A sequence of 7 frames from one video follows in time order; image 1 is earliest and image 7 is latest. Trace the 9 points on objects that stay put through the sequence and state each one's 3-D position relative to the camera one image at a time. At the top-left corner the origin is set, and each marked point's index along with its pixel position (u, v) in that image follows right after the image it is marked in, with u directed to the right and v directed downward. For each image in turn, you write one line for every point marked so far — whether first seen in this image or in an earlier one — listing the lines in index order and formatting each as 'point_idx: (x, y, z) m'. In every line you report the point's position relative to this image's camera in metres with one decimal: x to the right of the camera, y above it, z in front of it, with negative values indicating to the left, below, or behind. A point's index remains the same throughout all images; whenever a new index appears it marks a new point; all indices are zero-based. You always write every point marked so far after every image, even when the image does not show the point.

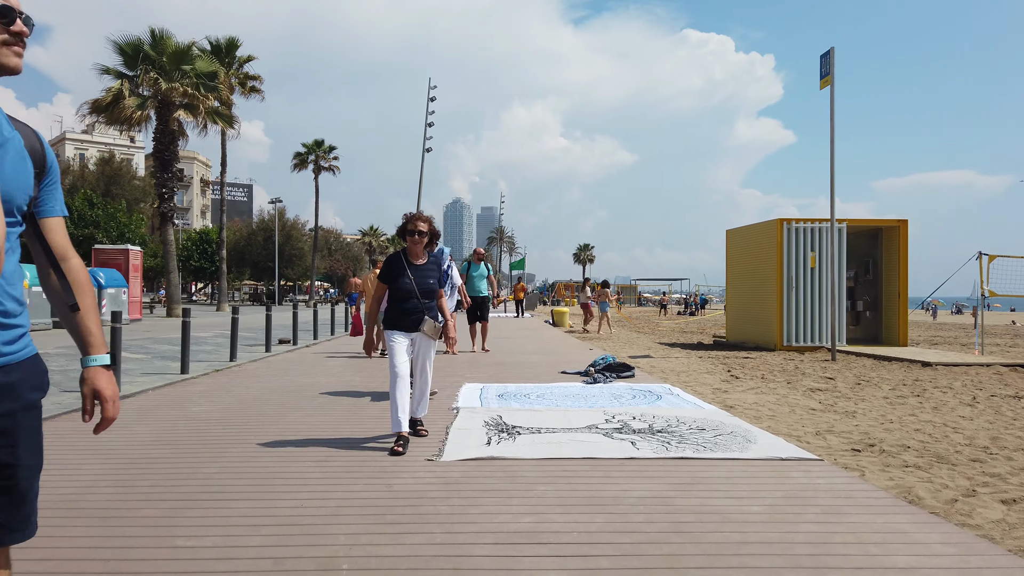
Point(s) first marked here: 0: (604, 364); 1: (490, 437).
0: (+1.2, -1.0, +10.1) m
1: (-0.2, -1.1, +5.9) m
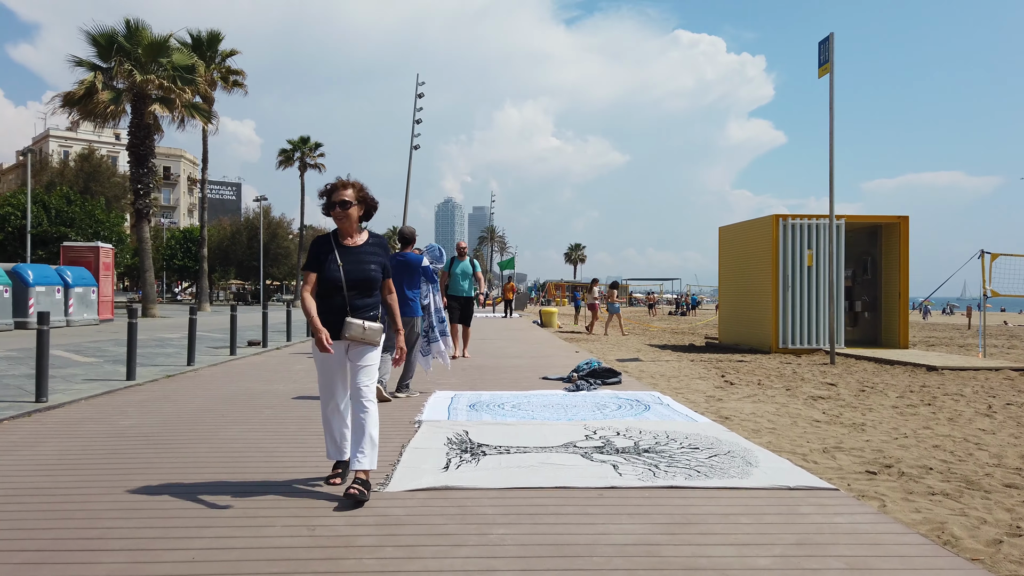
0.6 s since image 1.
0: (+0.9, -1.0, +9.3) m
1: (-0.4, -1.1, +5.1) m
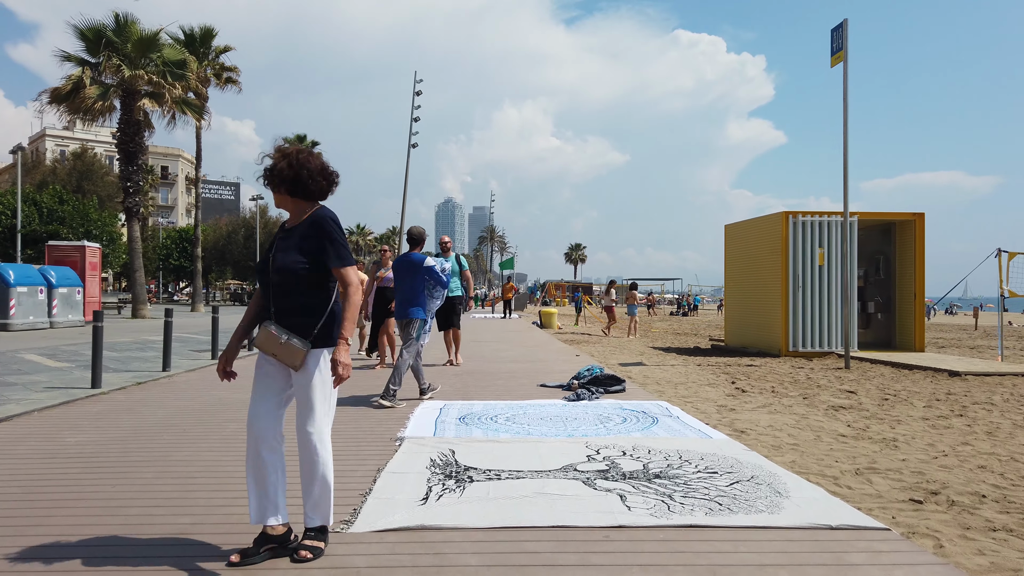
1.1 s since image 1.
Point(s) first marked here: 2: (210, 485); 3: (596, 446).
0: (+0.9, -1.0, +8.6) m
1: (-0.5, -1.1, +4.4) m
2: (-1.9, -1.3, +4.9) m
3: (+0.6, -1.1, +5.4) m
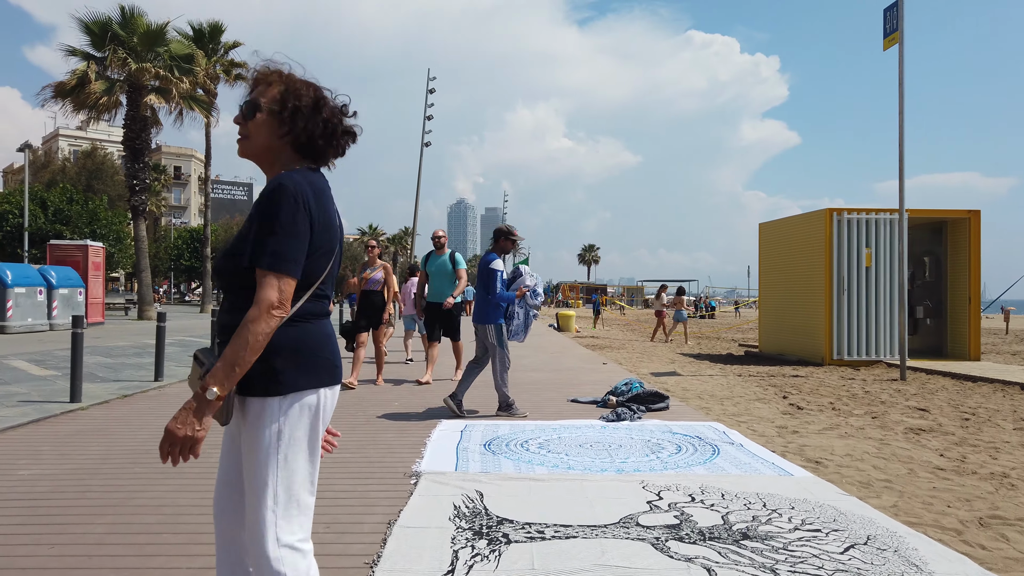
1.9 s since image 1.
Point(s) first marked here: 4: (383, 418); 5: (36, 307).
0: (+1.2, -1.0, +7.6) m
1: (-0.2, -1.2, +3.4) m
2: (-1.7, -1.3, +3.9) m
3: (+0.8, -1.2, +4.4) m
4: (-1.2, -1.2, +6.9) m
5: (-11.9, -0.5, +19.1) m
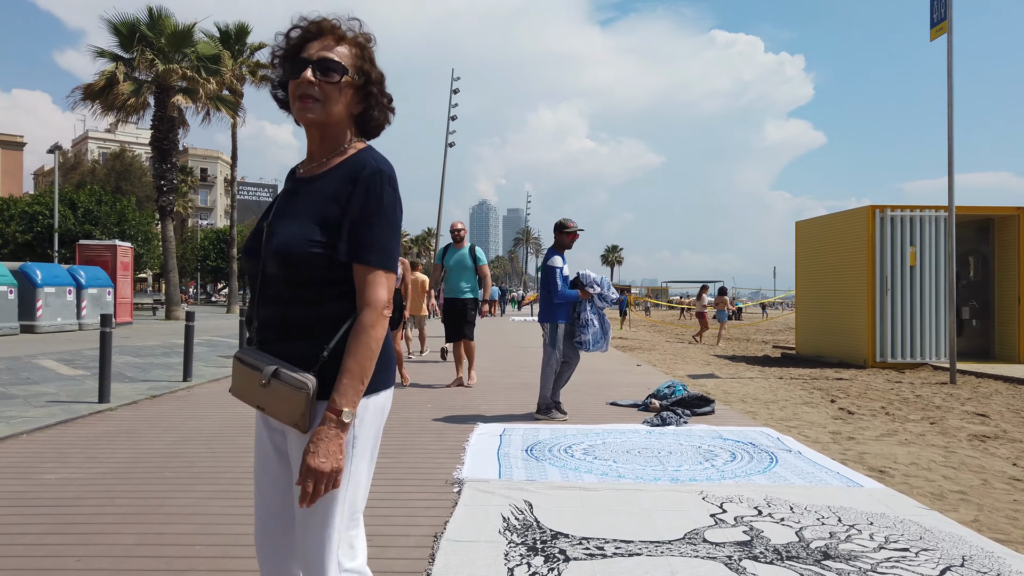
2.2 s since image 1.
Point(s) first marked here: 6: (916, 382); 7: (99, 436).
0: (+1.5, -1.0, +7.3) m
1: (0.0, -1.1, +3.1) m
2: (-1.4, -1.3, +3.7) m
3: (+1.1, -1.1, +4.1) m
4: (-0.8, -1.2, +6.7) m
5: (-11.2, -0.5, +19.1) m
6: (+5.6, -1.3, +10.6) m
7: (-3.3, -1.2, +6.1) m
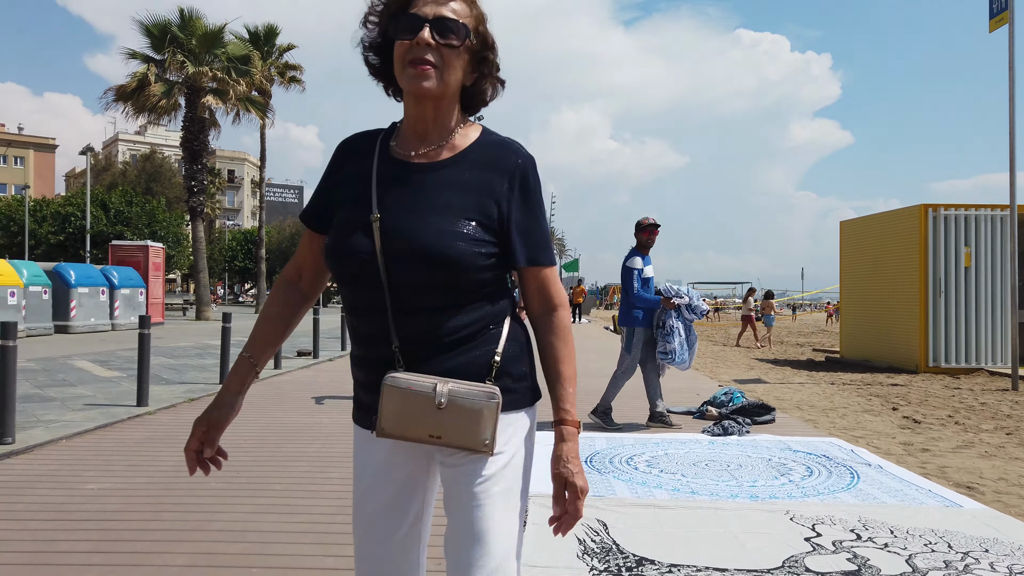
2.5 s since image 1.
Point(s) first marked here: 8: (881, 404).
0: (+2.0, -1.1, +7.0) m
1: (+0.3, -1.2, +2.8) m
2: (-1.1, -1.3, +3.4) m
3: (+1.5, -1.2, +3.8) m
4: (-0.4, -1.2, +6.4) m
5: (-10.4, -0.5, +19.1) m
6: (+6.1, -1.3, +10.1) m
7: (-2.9, -1.2, +5.9) m
8: (+4.1, -1.3, +8.5) m
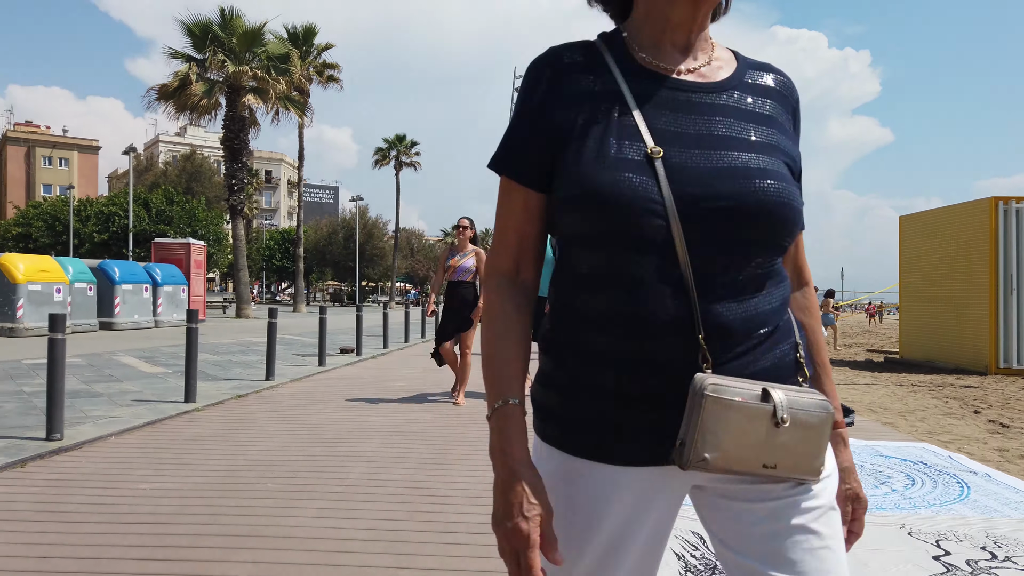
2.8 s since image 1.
0: (+2.5, -1.0, +6.5) m
1: (+0.7, -1.1, +2.5) m
2: (-0.7, -1.2, +3.1) m
3: (+1.8, -1.1, +3.4) m
4: (+0.1, -1.1, +6.1) m
5: (-9.3, -0.4, +19.2) m
6: (+6.8, -1.3, +9.5) m
7: (-2.4, -1.1, +5.7) m
8: (+4.7, -1.2, +8.0) m
